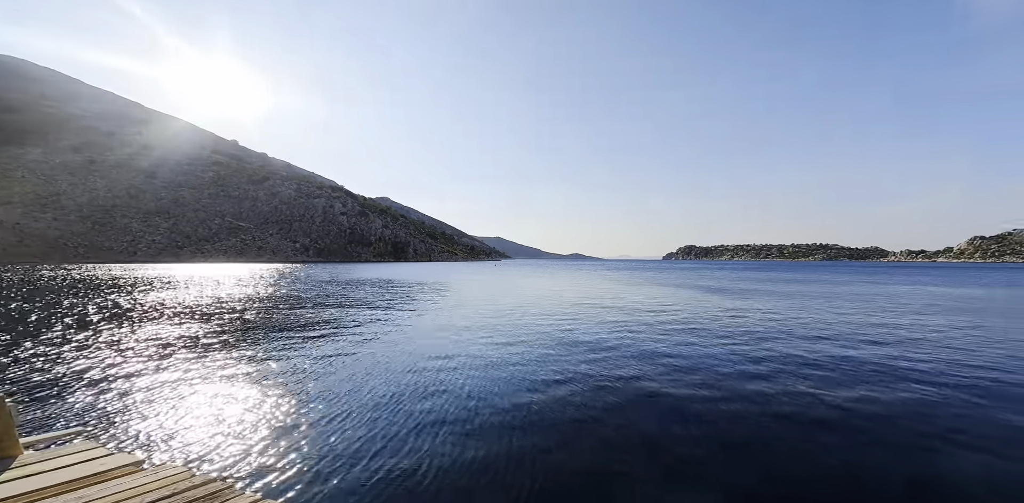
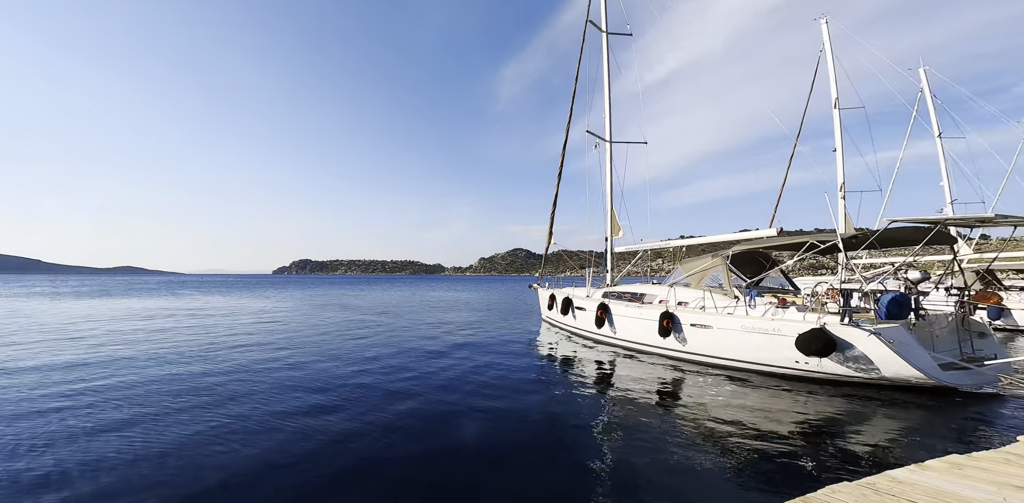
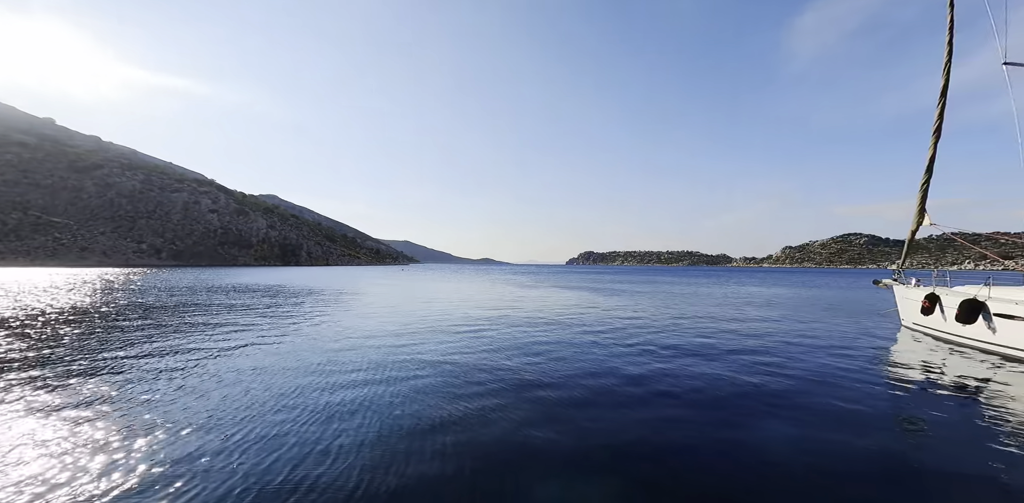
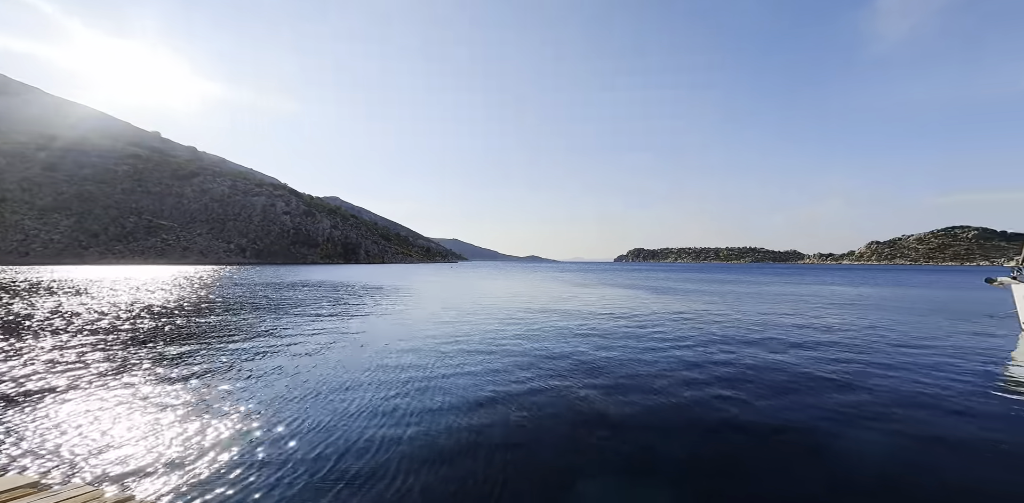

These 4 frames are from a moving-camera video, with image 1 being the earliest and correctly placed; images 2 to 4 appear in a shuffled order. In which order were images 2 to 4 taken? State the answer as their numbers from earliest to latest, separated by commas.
4, 3, 2
